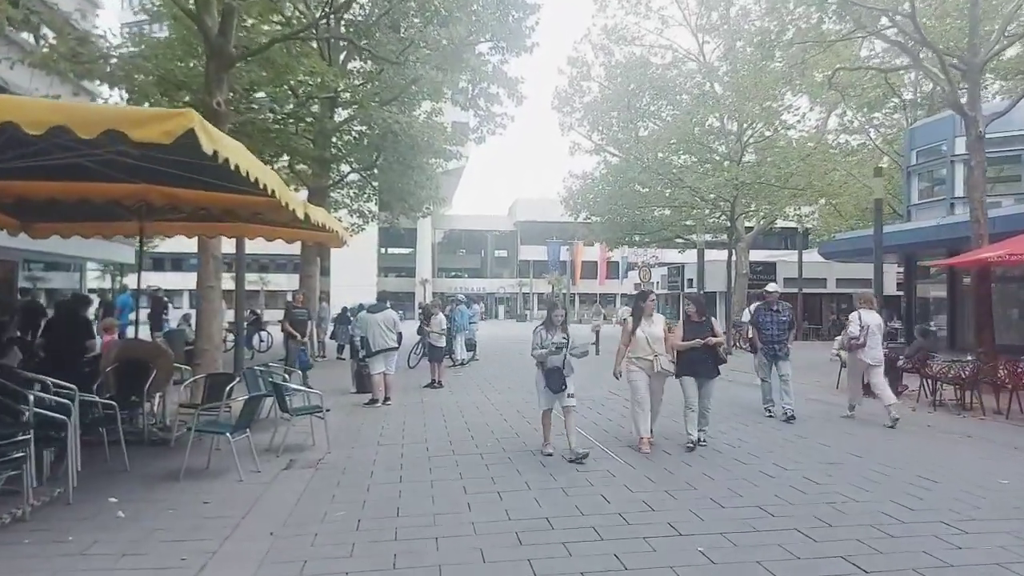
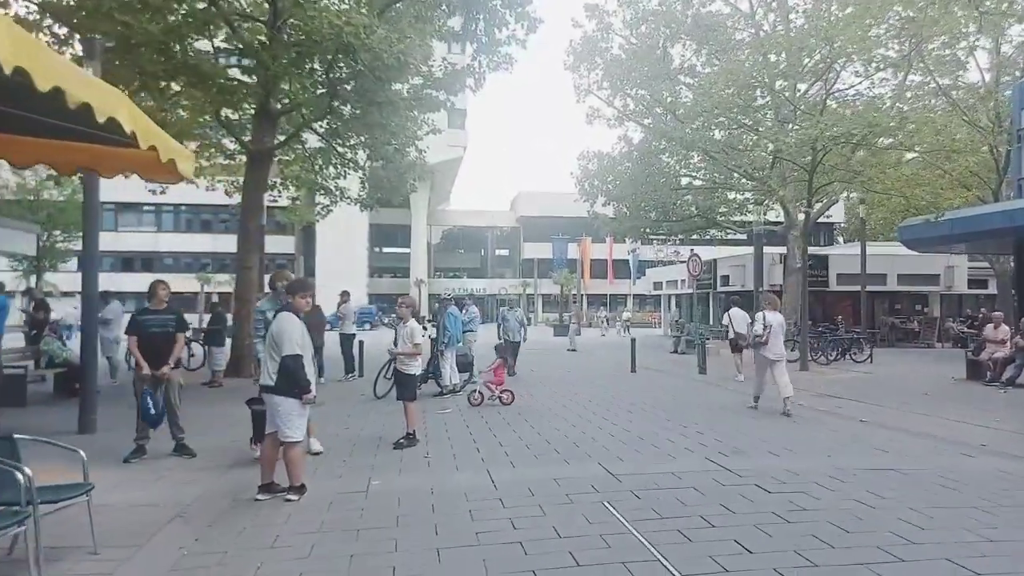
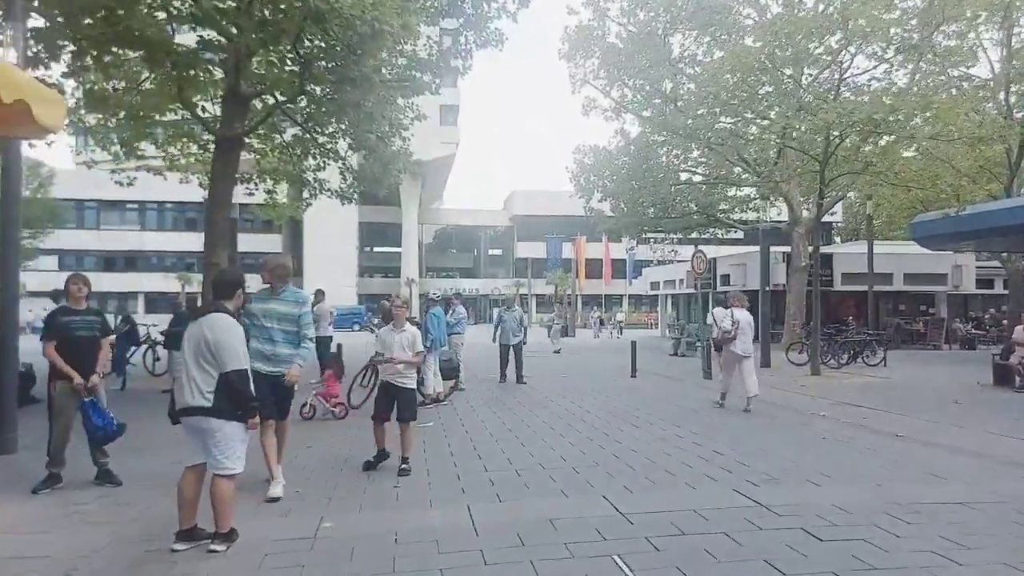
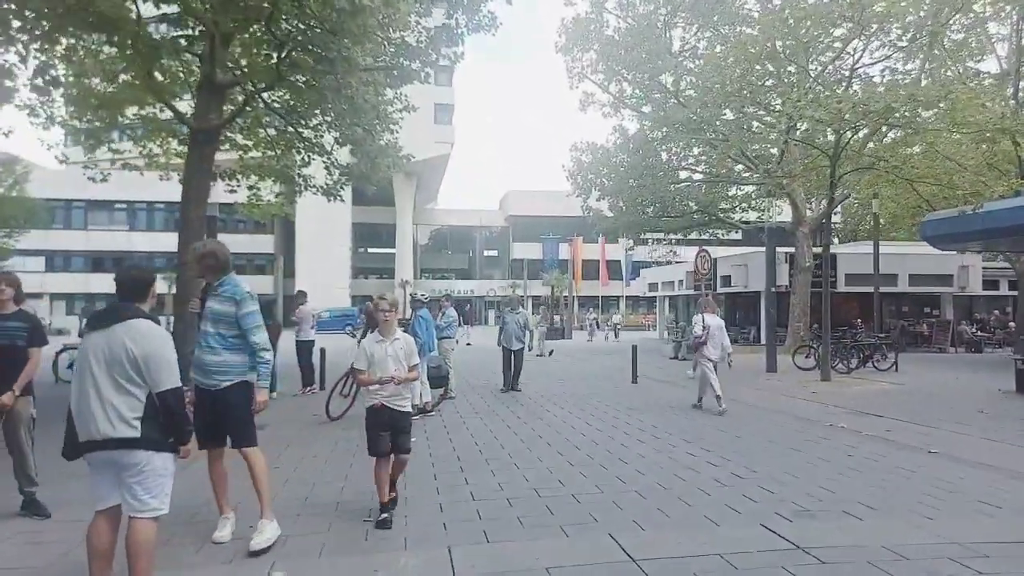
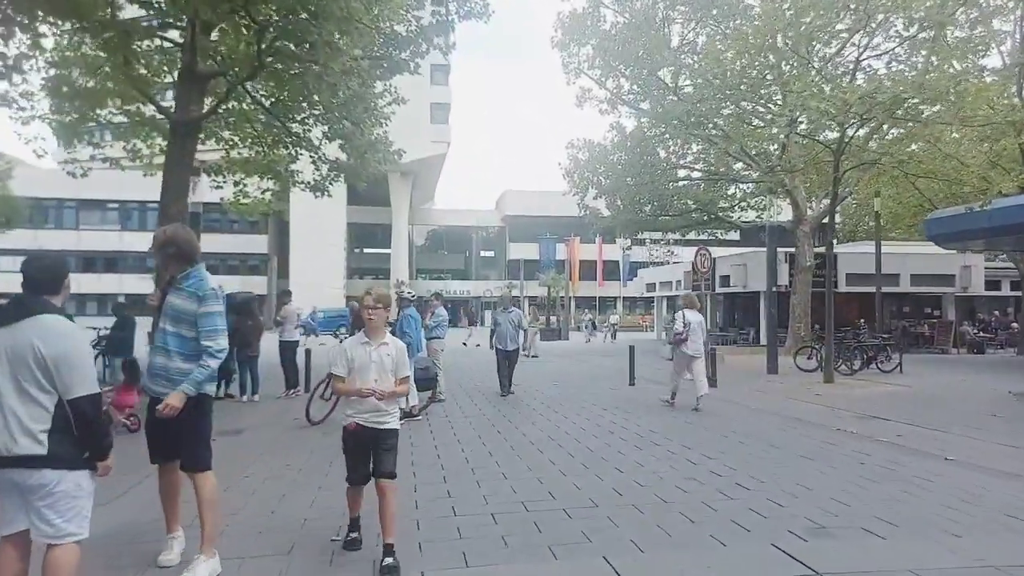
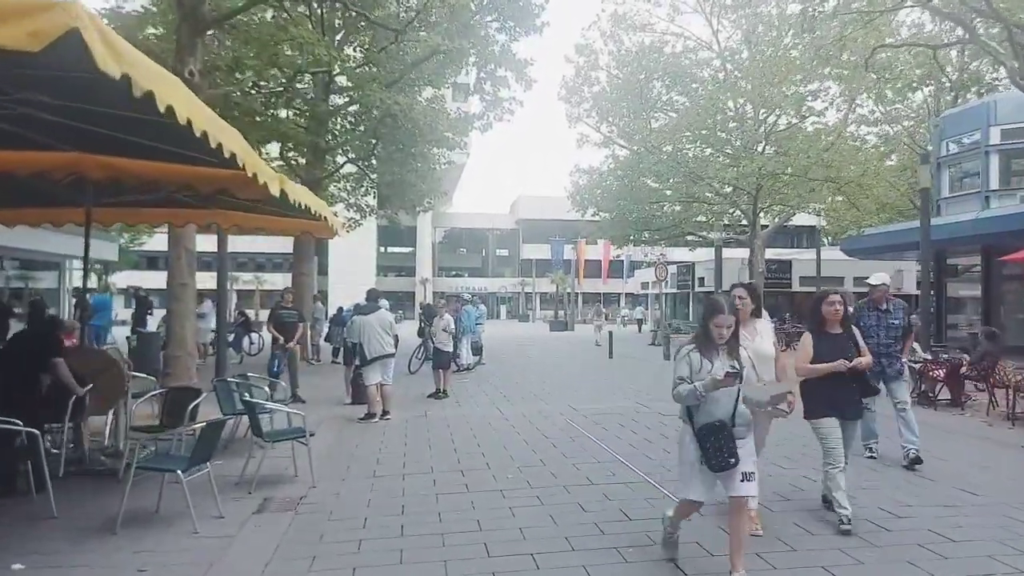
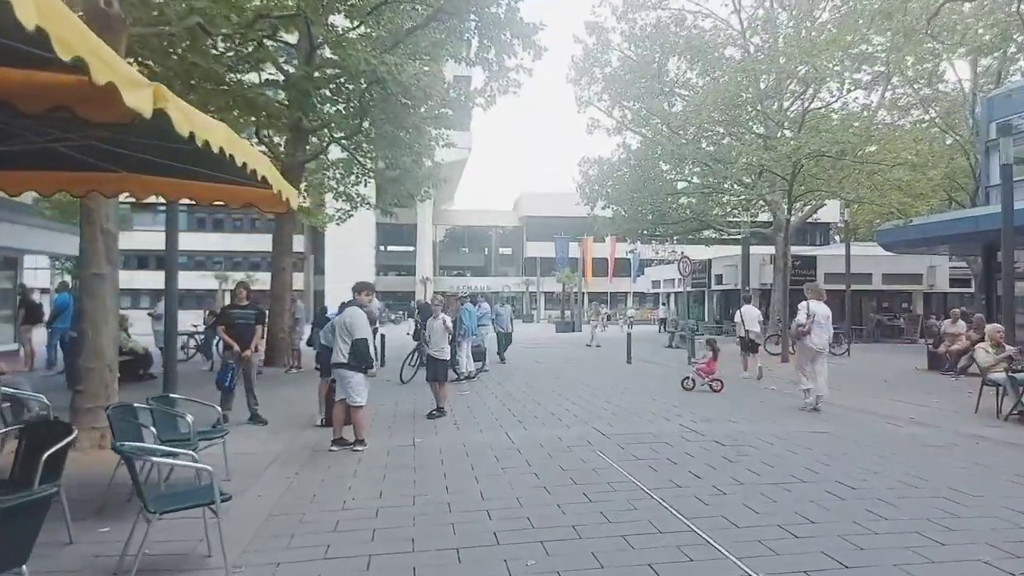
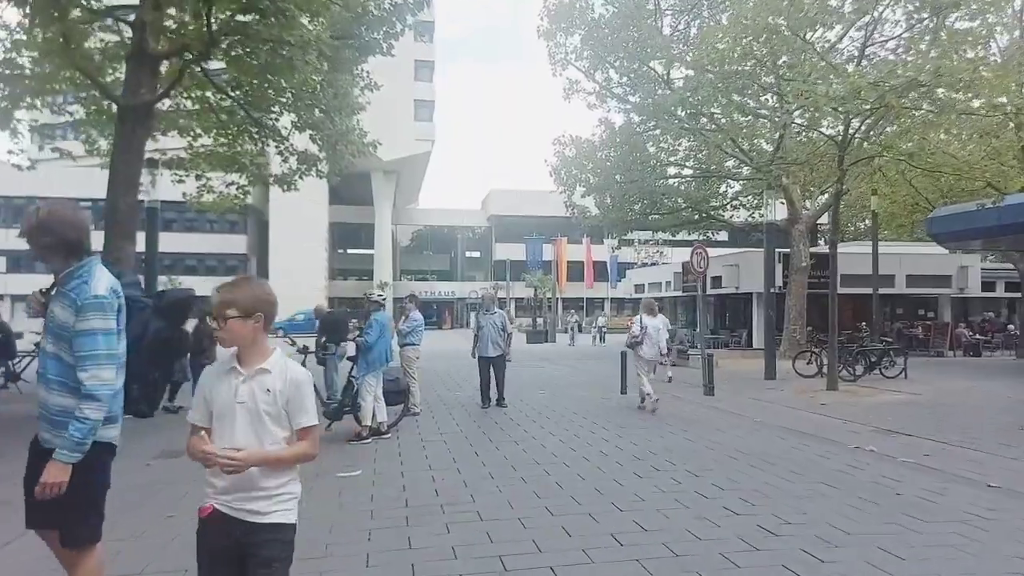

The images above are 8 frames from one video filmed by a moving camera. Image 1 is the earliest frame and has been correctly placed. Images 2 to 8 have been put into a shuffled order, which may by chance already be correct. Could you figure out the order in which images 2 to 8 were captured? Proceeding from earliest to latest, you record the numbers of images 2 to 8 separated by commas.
6, 7, 2, 3, 4, 5, 8
